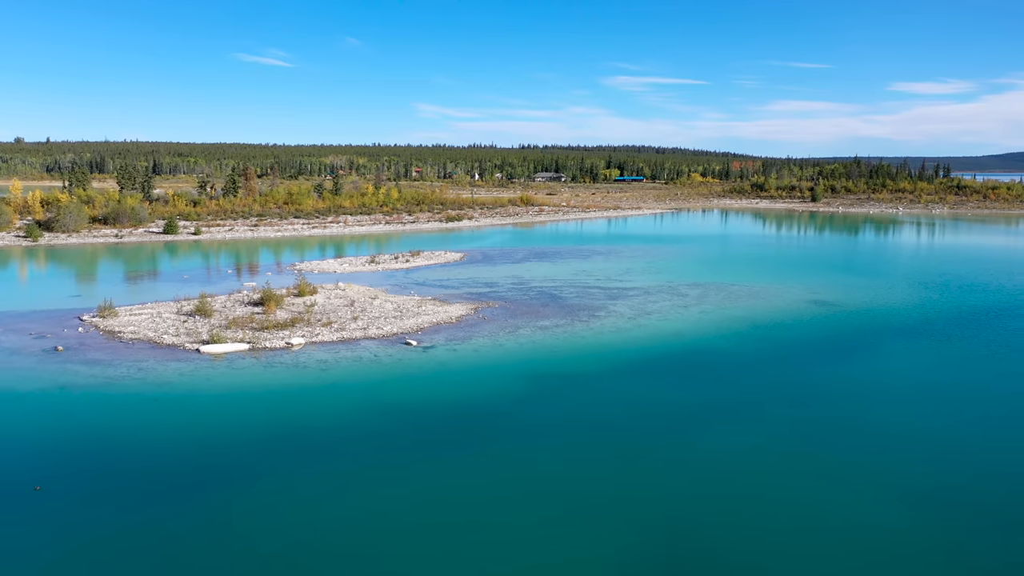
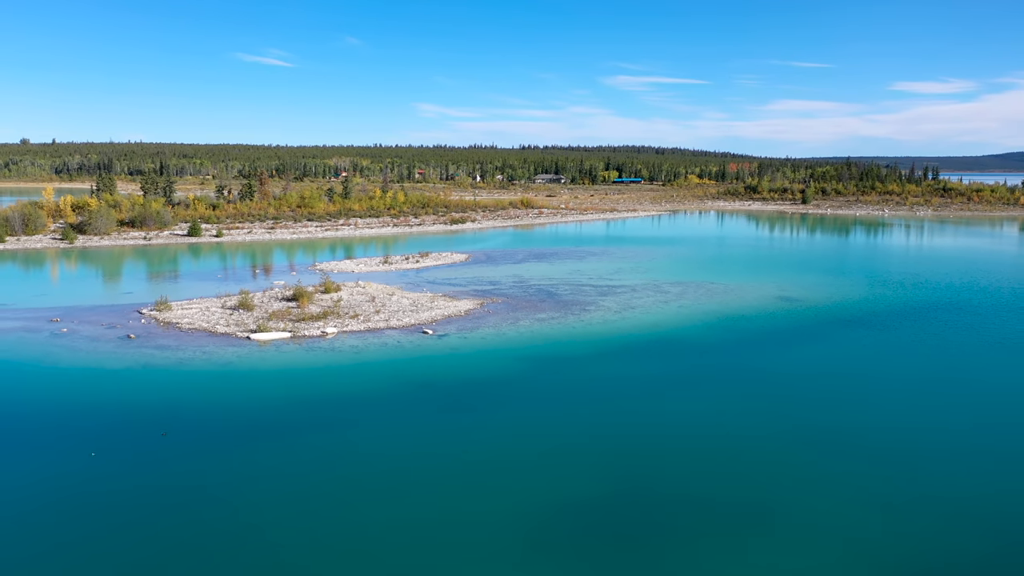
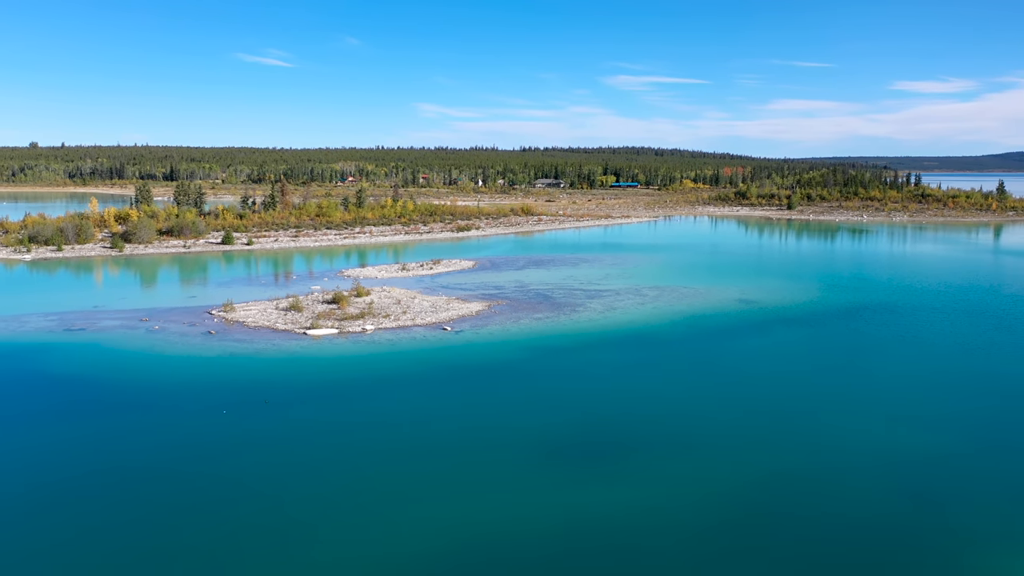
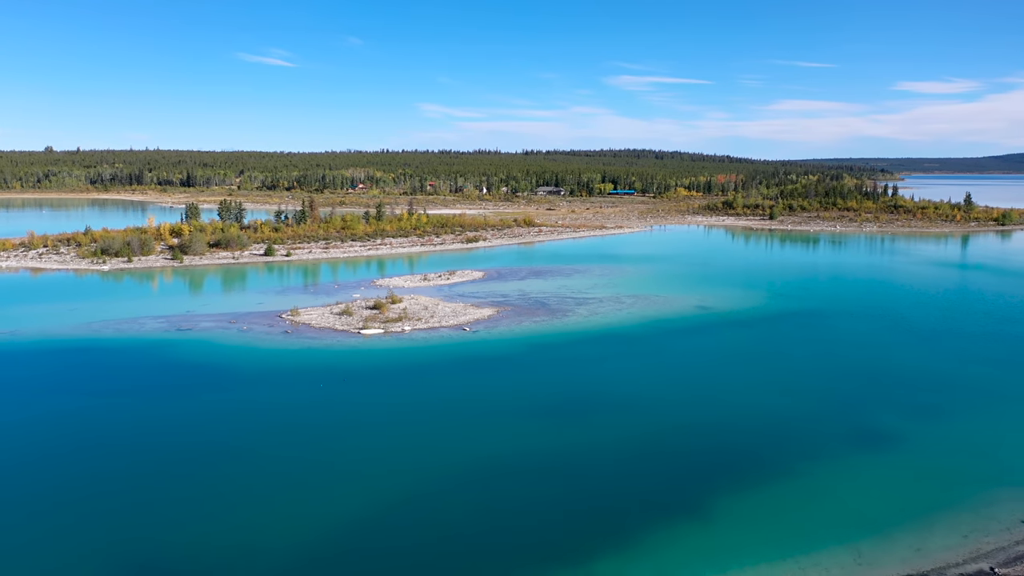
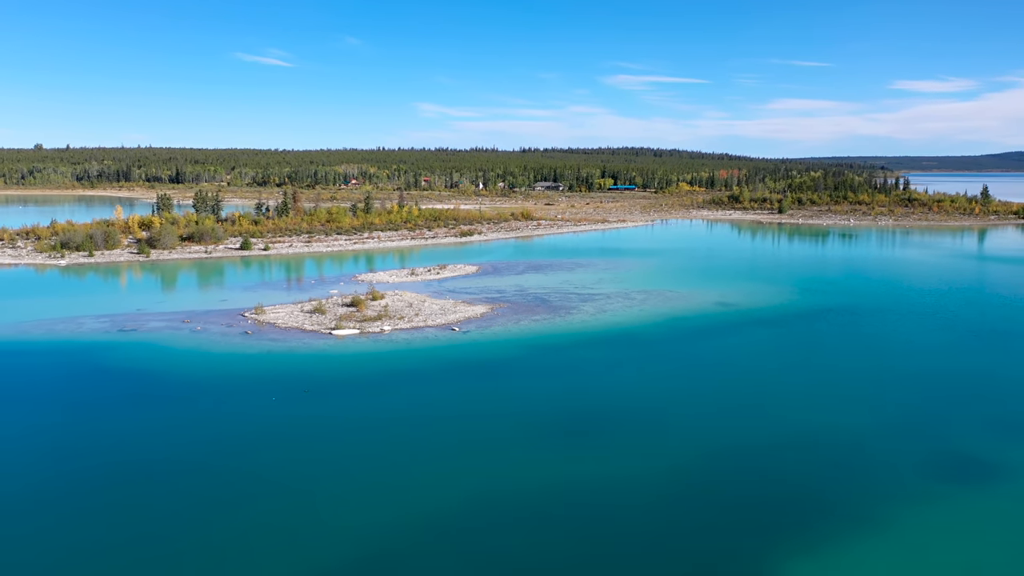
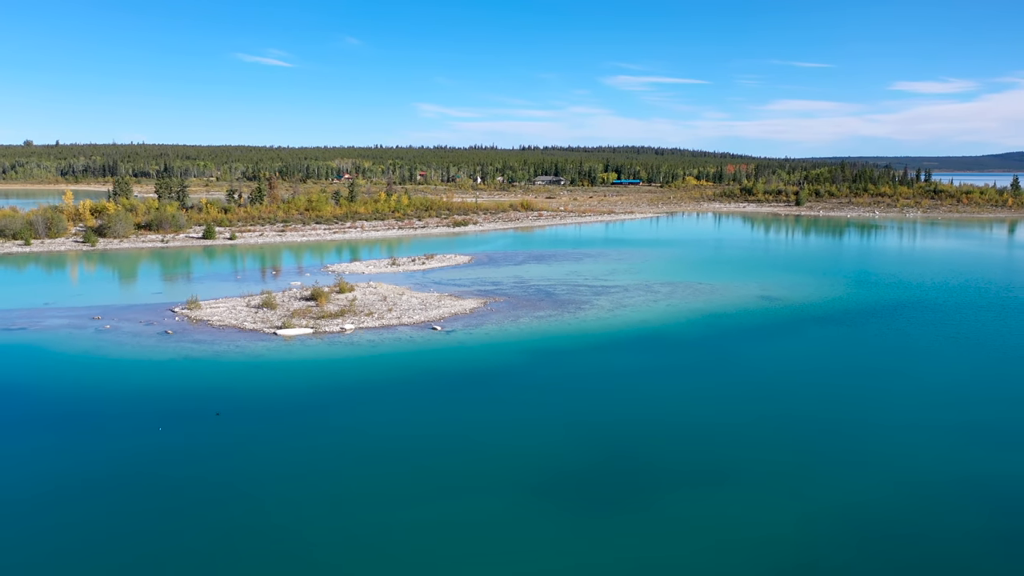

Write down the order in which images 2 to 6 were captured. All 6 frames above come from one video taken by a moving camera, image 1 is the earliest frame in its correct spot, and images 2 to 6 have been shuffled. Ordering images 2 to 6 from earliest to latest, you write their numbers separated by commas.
2, 6, 3, 5, 4
